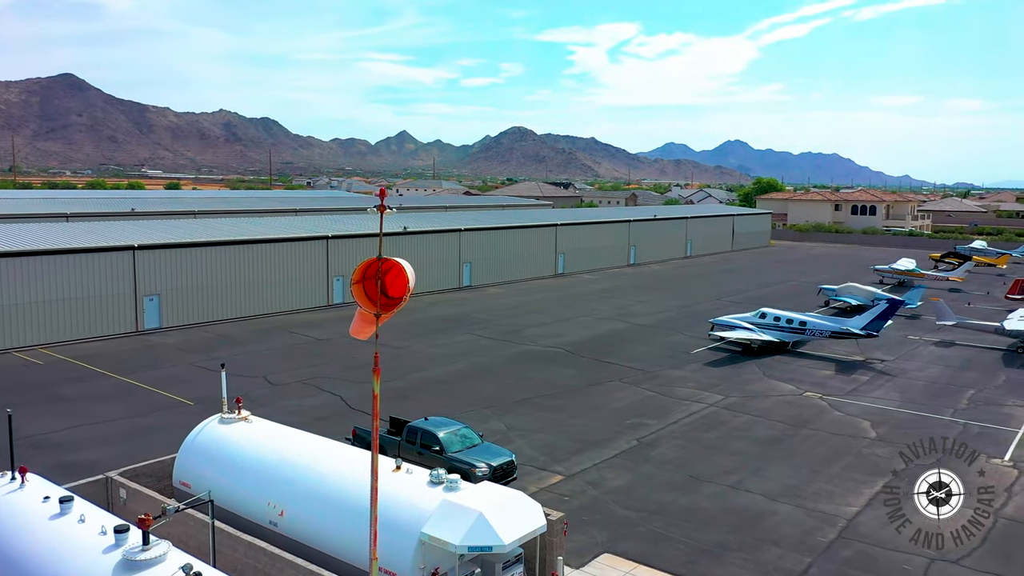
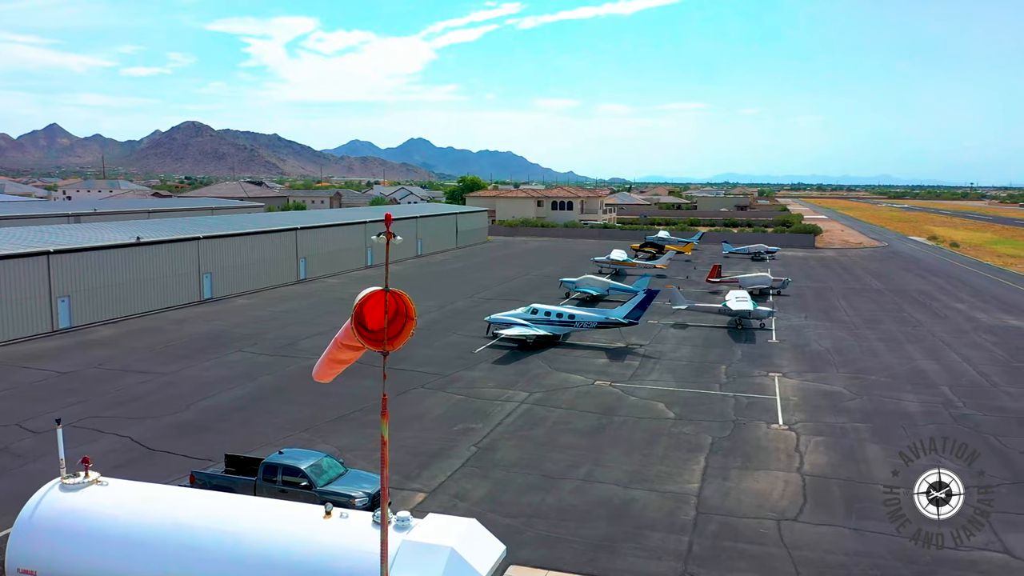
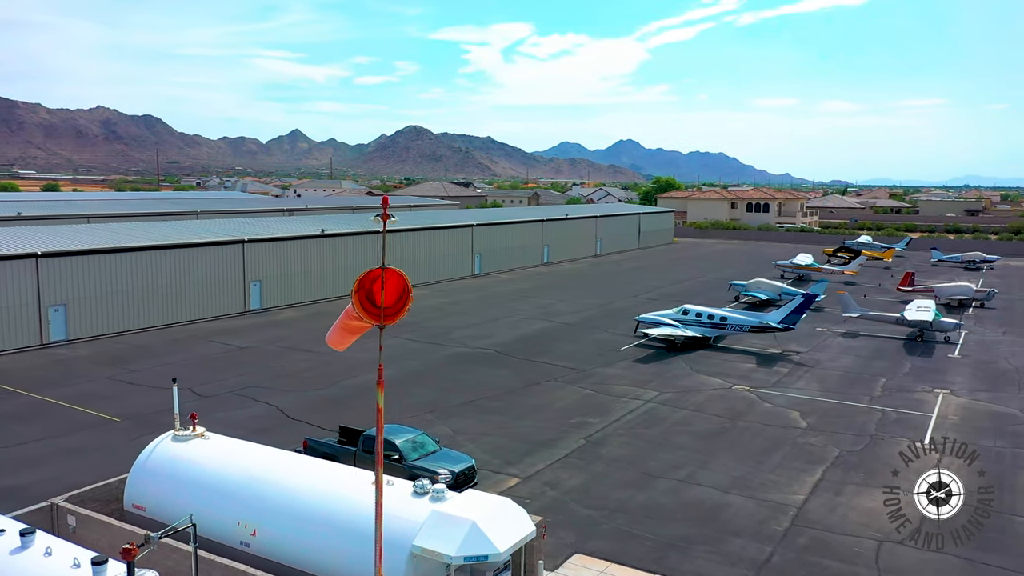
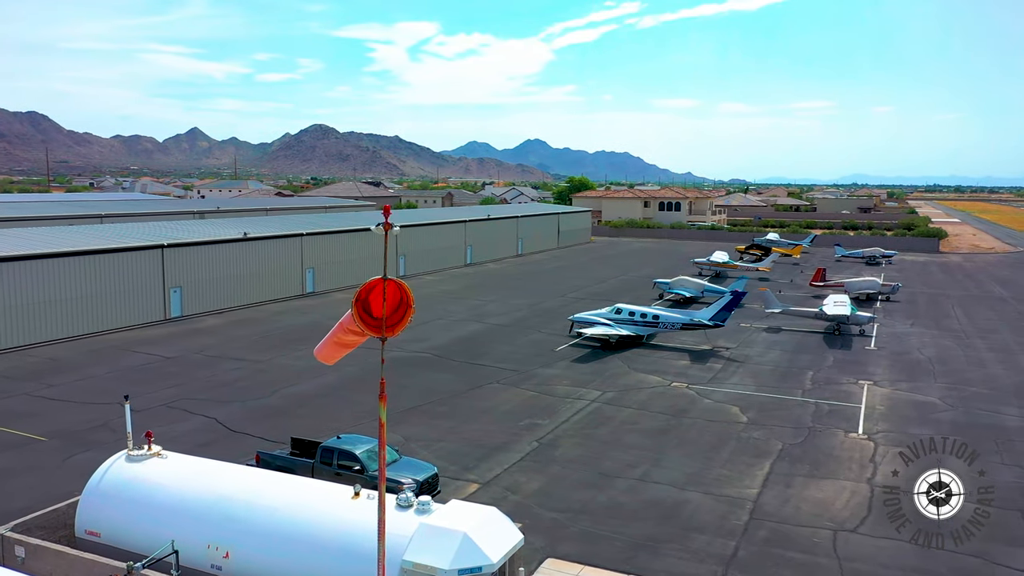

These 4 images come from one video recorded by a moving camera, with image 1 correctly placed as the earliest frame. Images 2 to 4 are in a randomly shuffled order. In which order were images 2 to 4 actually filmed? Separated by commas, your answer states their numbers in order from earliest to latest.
3, 4, 2
